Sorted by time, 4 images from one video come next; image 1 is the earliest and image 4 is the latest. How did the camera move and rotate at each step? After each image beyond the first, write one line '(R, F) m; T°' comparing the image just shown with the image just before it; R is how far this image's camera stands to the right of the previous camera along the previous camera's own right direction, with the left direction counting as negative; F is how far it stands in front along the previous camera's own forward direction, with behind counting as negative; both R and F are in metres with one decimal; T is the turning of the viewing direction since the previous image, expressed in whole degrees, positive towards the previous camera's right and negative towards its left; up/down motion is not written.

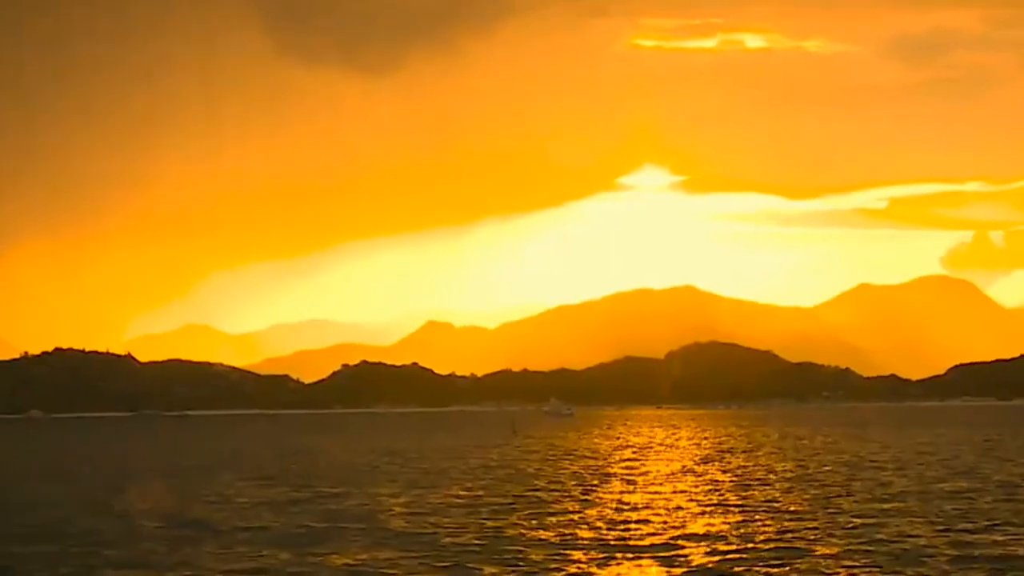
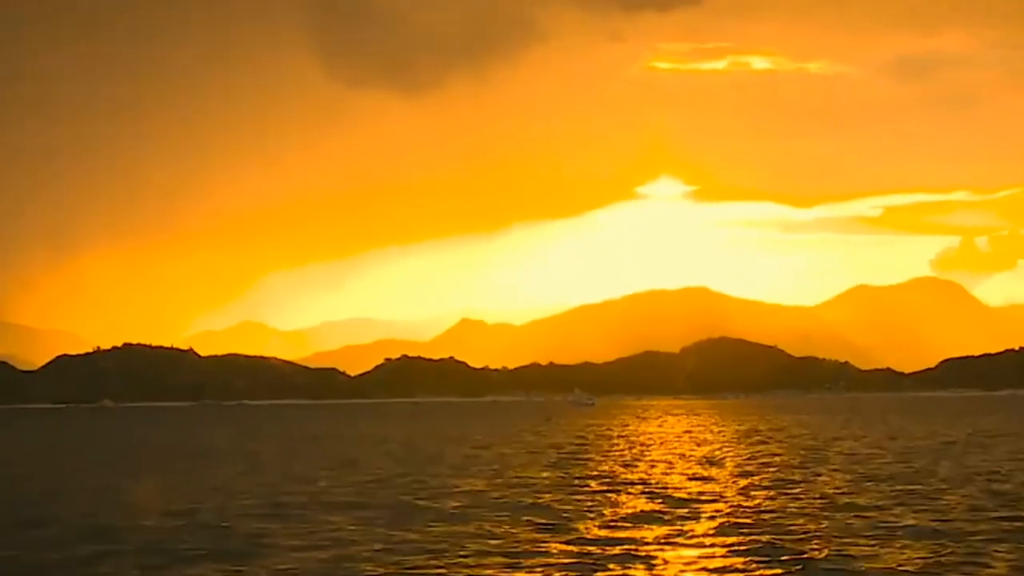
(+3.4, -12.8) m; -3°
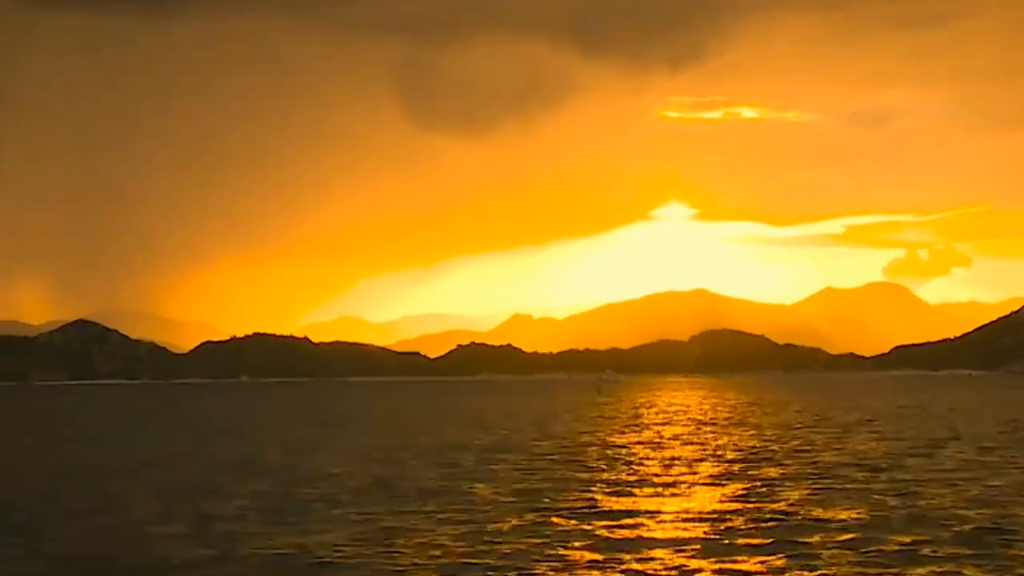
(-7.8, -37.1) m; 0°
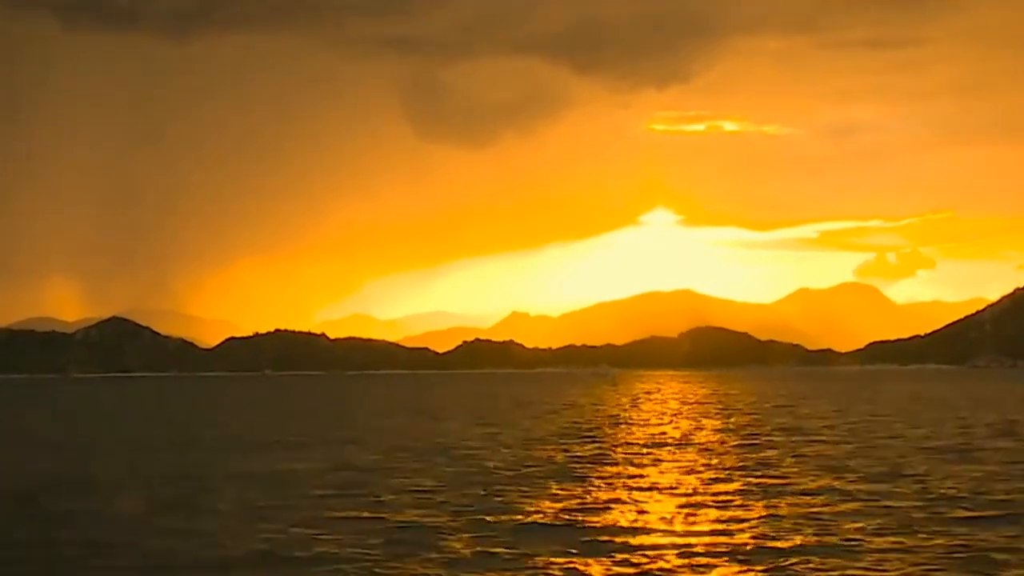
(-1.0, -13.9) m; 0°
